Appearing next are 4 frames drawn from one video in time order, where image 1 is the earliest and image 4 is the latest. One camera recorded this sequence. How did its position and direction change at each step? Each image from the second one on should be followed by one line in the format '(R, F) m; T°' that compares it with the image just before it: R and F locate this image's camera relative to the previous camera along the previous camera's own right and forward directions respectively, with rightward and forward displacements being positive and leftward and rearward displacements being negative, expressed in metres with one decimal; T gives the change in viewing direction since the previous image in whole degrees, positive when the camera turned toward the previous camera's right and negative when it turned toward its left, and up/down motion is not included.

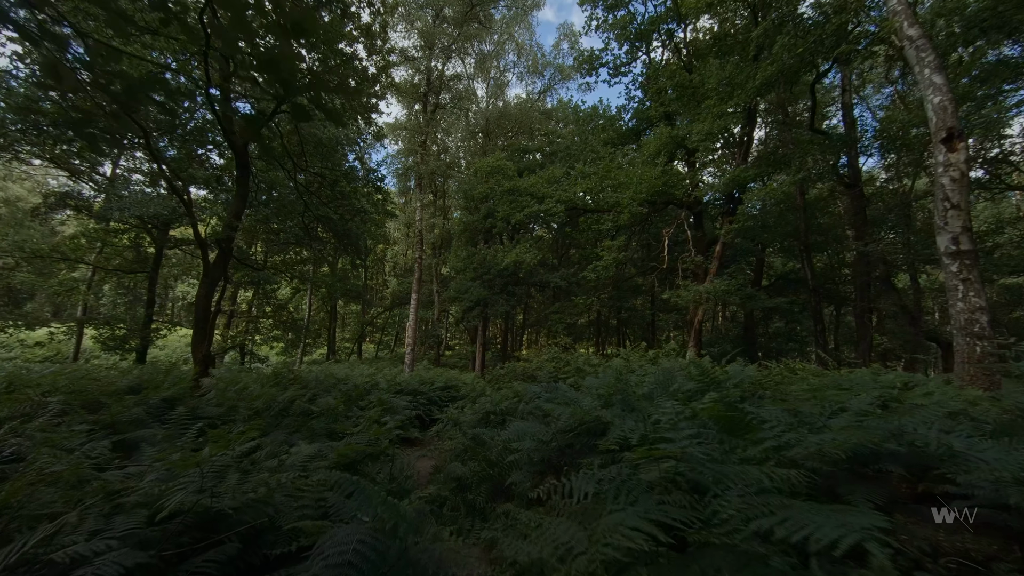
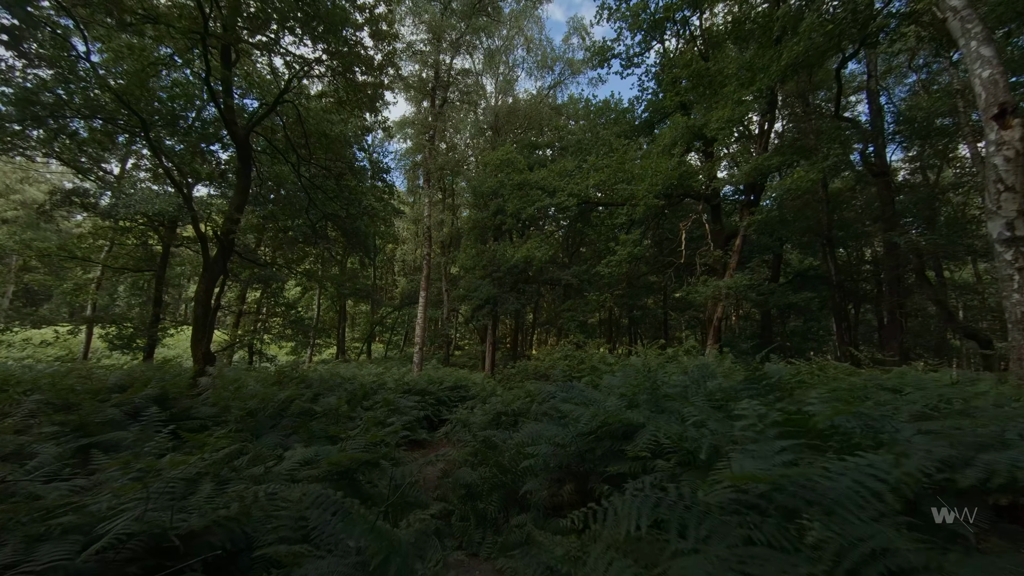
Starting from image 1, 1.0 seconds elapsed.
(0.0, +0.4) m; -1°
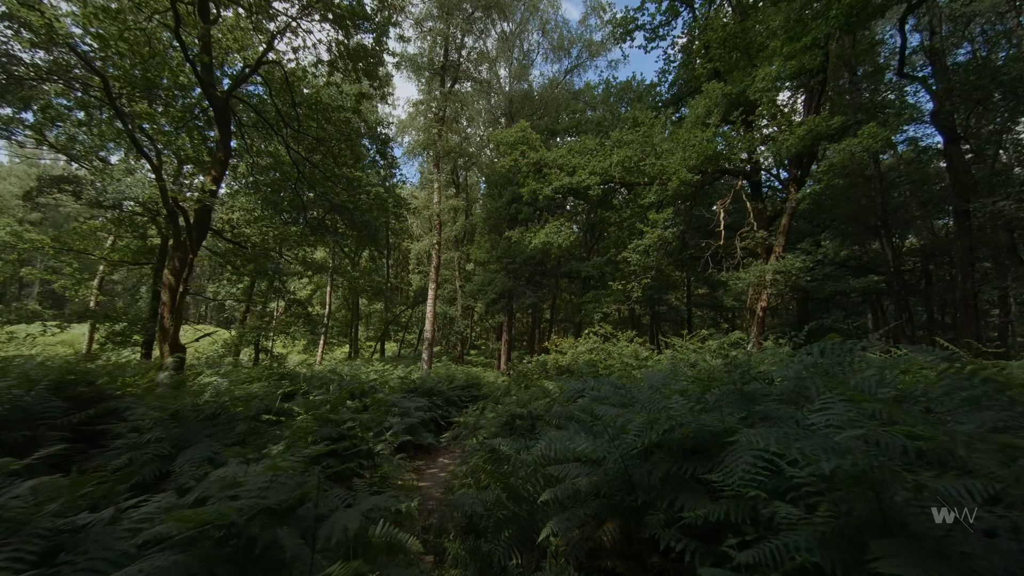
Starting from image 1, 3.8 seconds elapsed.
(0.0, +1.1) m; -2°
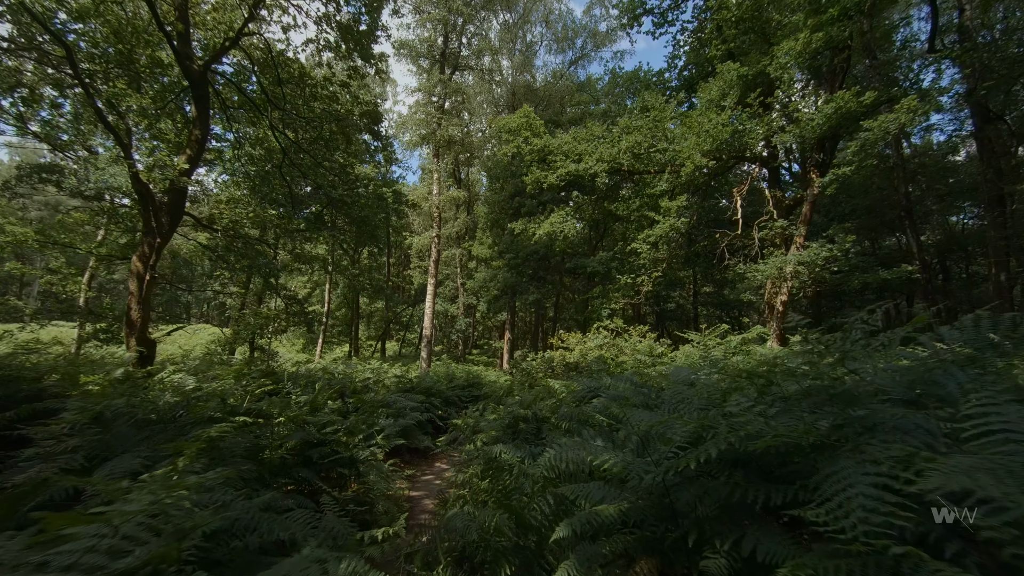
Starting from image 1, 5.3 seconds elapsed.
(0.0, +0.6) m; 0°
